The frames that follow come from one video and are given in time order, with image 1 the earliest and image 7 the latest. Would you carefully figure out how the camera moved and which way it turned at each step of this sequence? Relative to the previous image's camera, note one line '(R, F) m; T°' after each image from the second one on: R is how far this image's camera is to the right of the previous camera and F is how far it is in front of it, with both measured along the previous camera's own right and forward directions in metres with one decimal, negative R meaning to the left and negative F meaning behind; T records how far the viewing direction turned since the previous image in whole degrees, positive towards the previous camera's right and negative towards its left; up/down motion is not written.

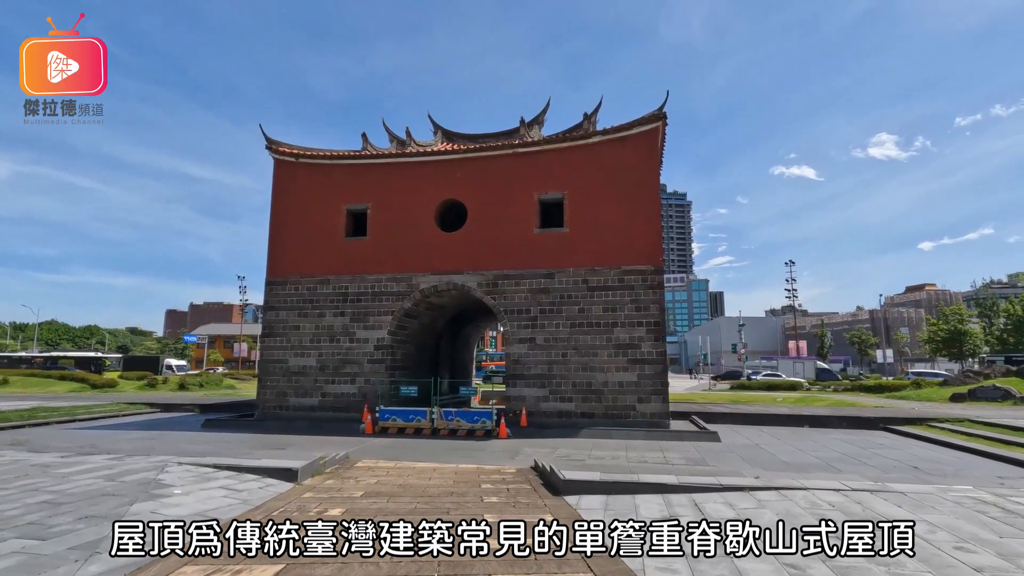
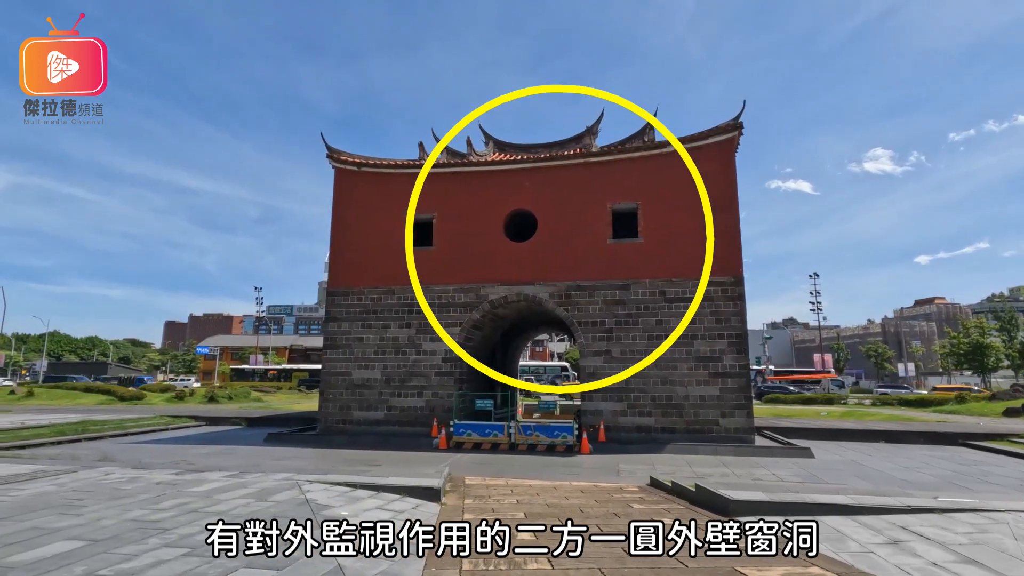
(-1.8, +0.3) m; 0°
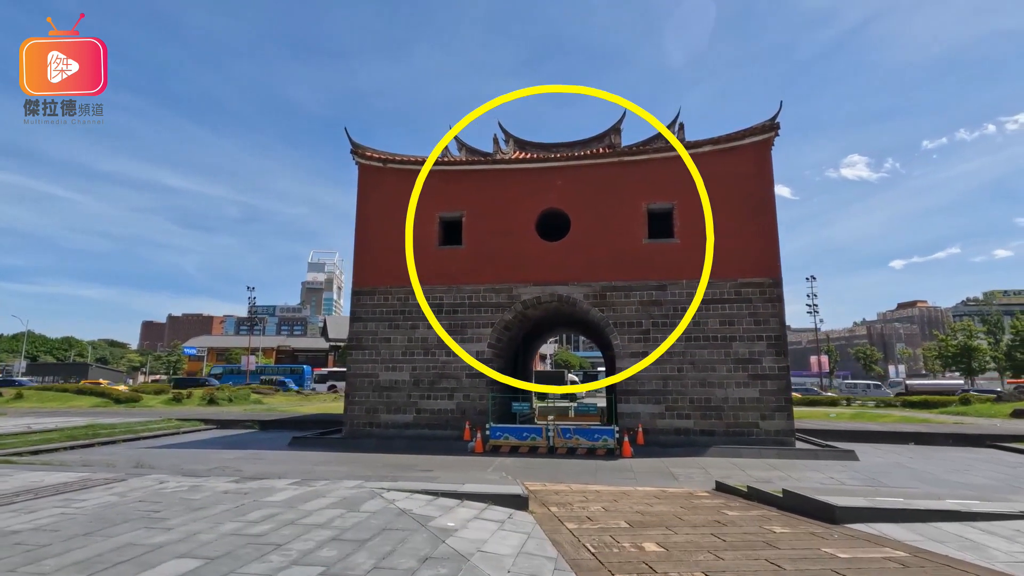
(-1.2, +0.3) m; +2°
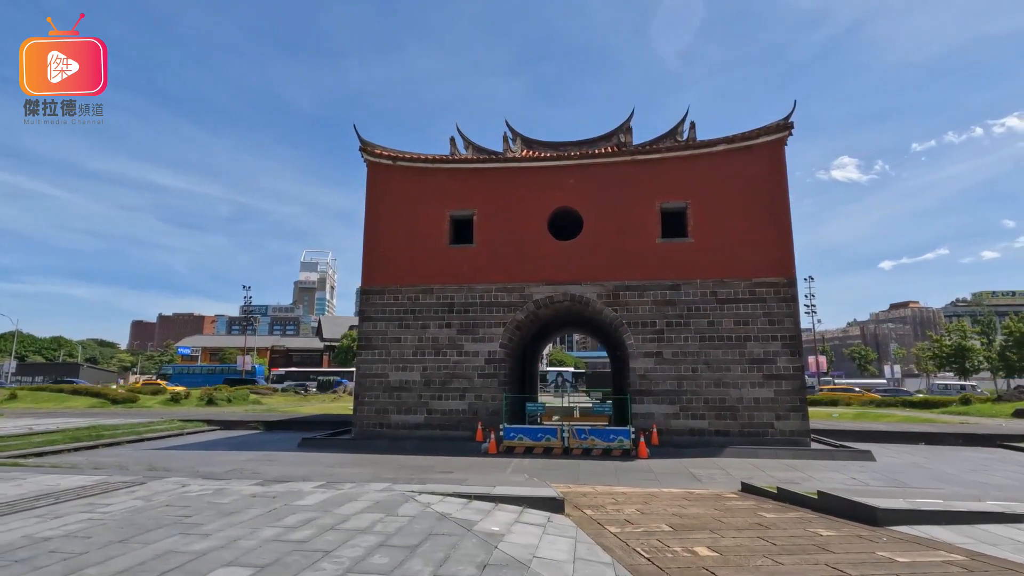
(-0.5, +0.1) m; +1°
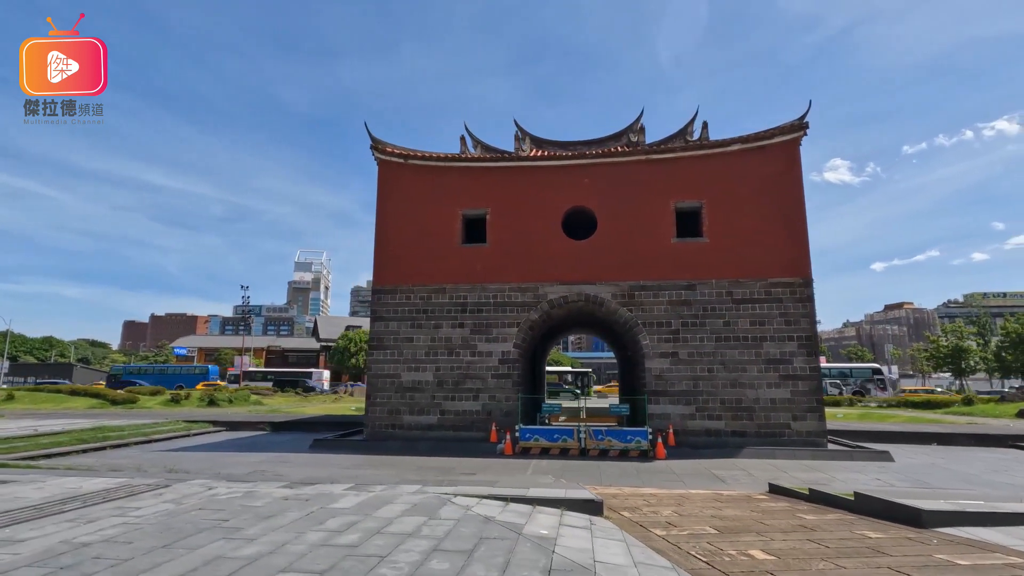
(-0.5, +0.1) m; +1°
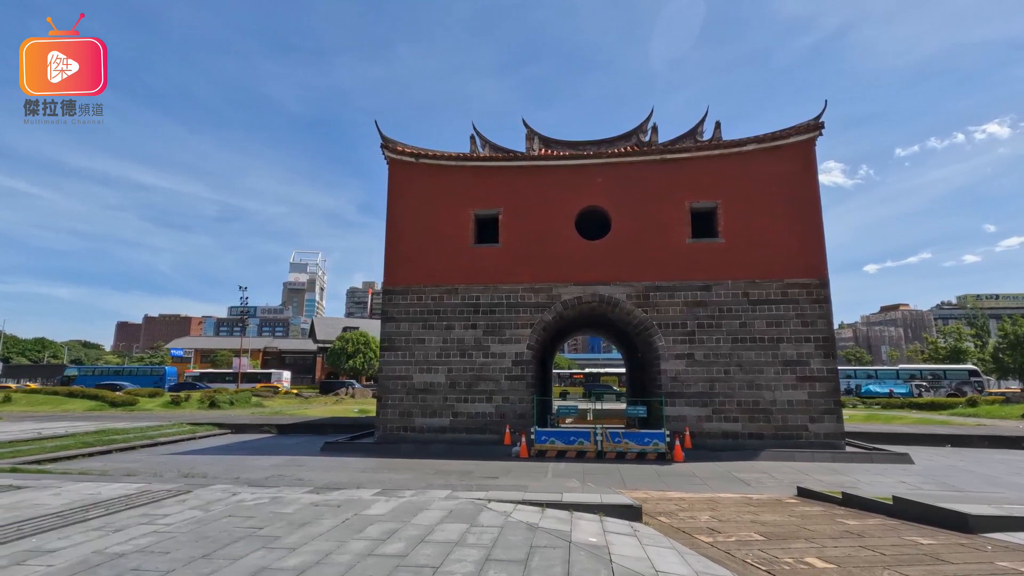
(-0.4, +0.1) m; +1°
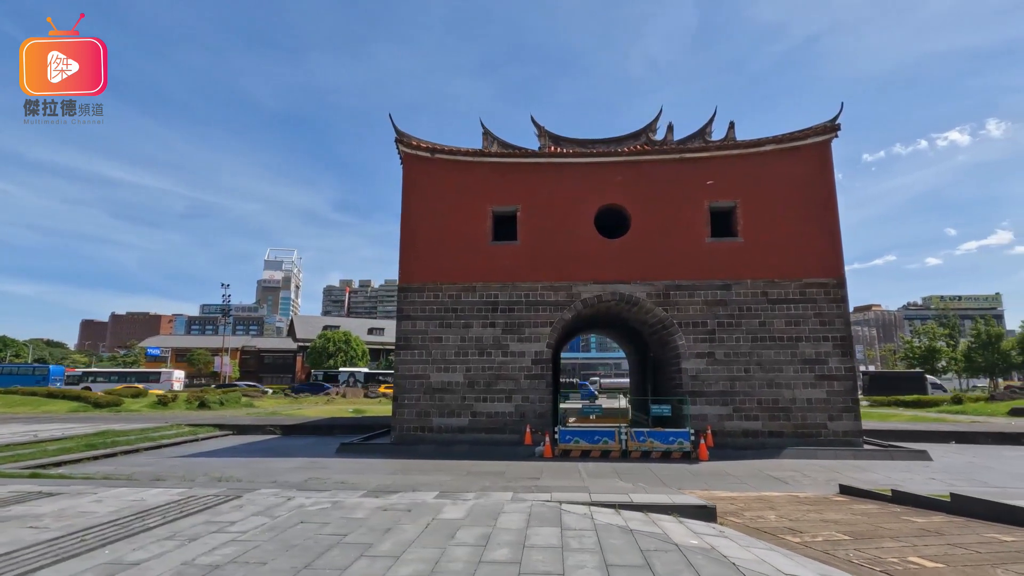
(-1.0, +0.2) m; +2°
